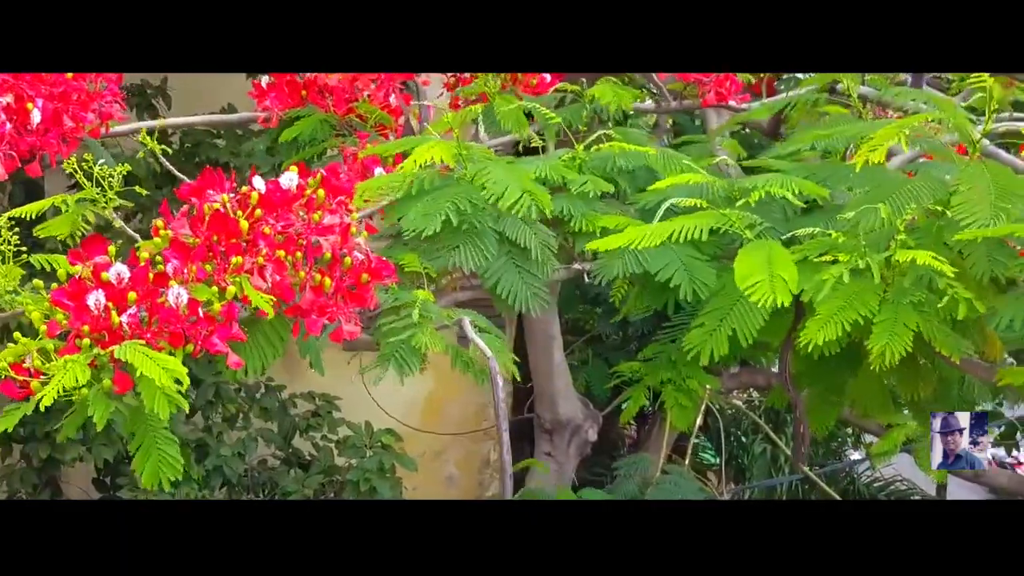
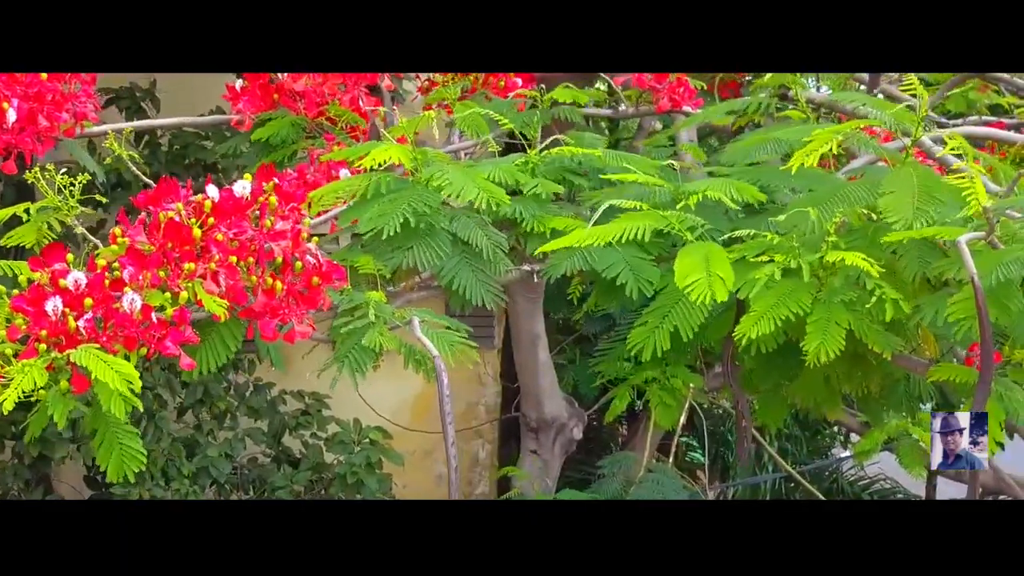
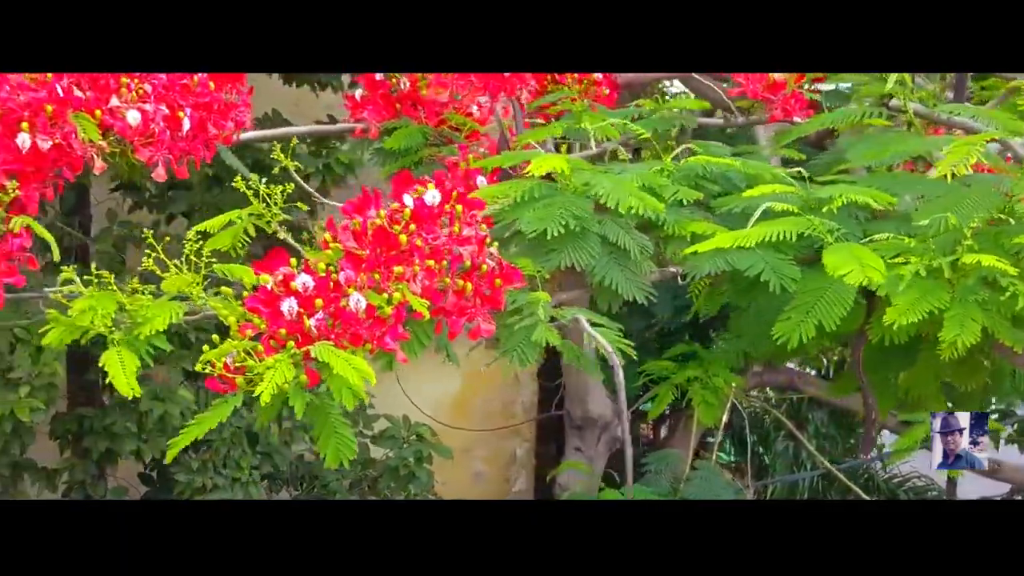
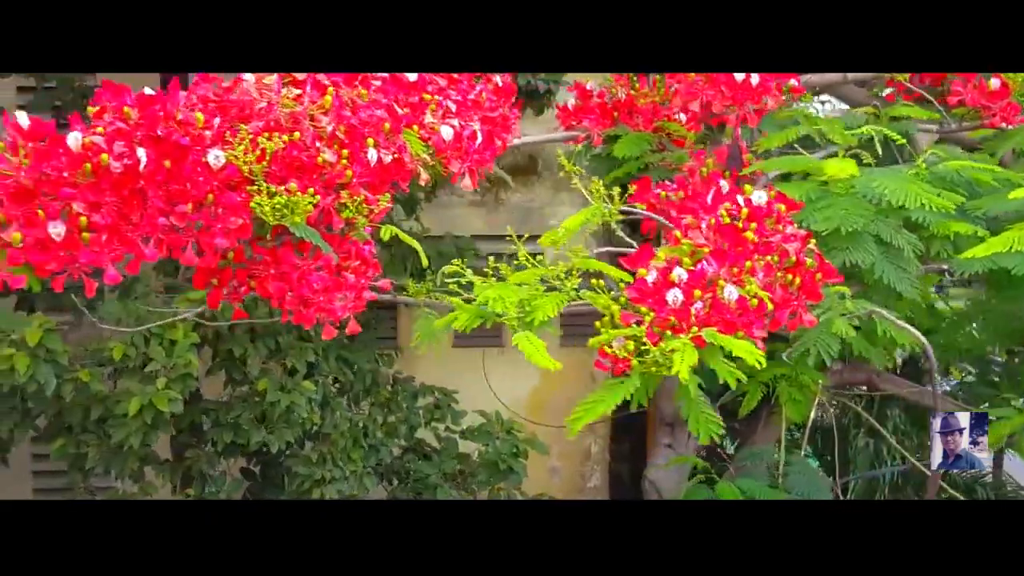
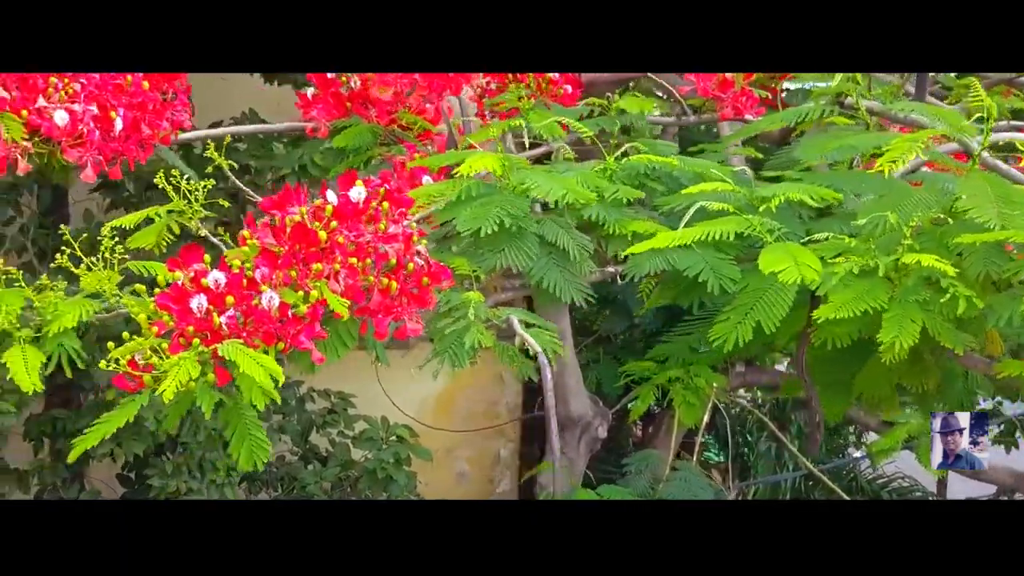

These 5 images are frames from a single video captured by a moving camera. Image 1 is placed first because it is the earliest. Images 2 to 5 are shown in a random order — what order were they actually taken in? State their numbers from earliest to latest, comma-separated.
2, 5, 3, 4
